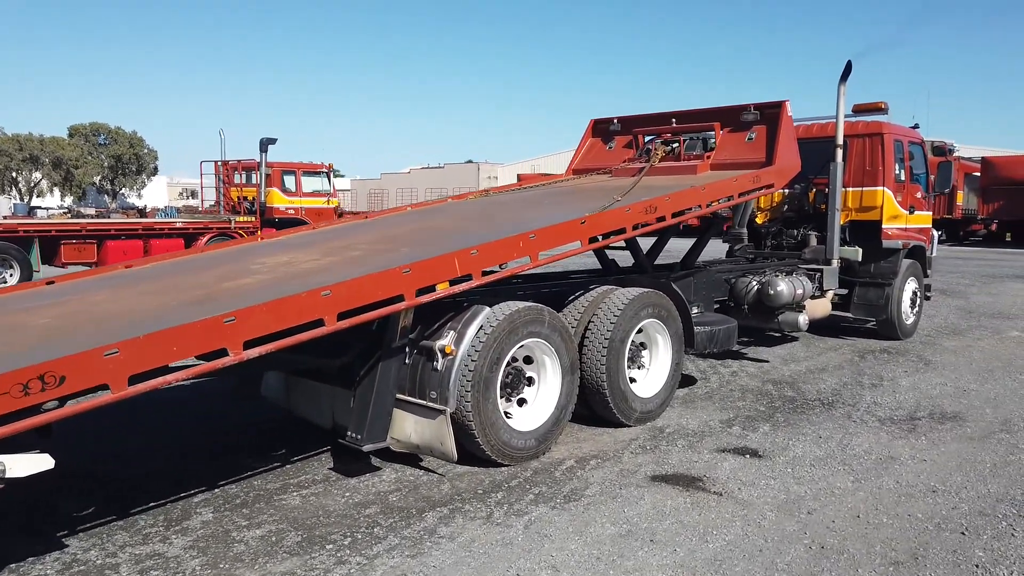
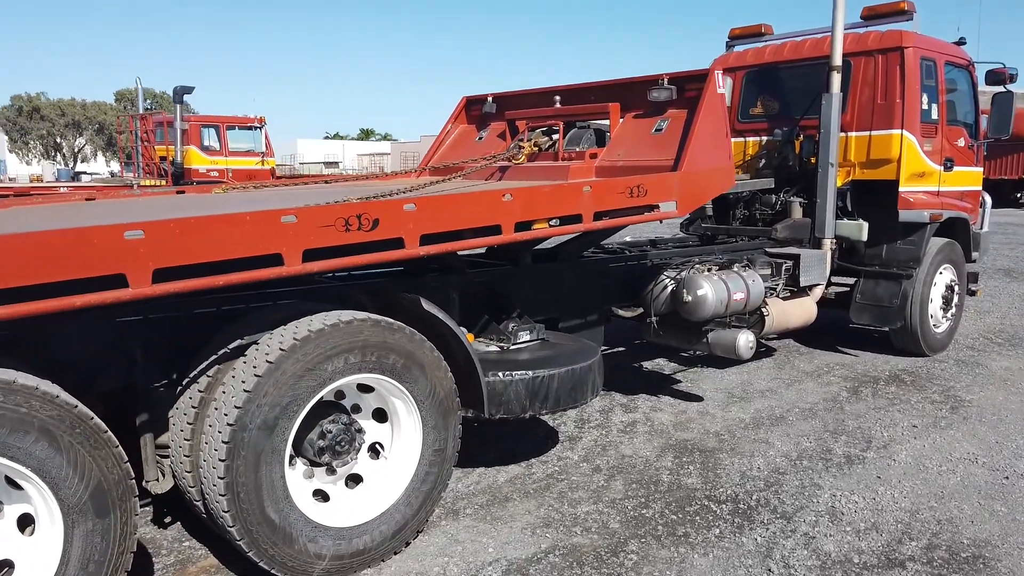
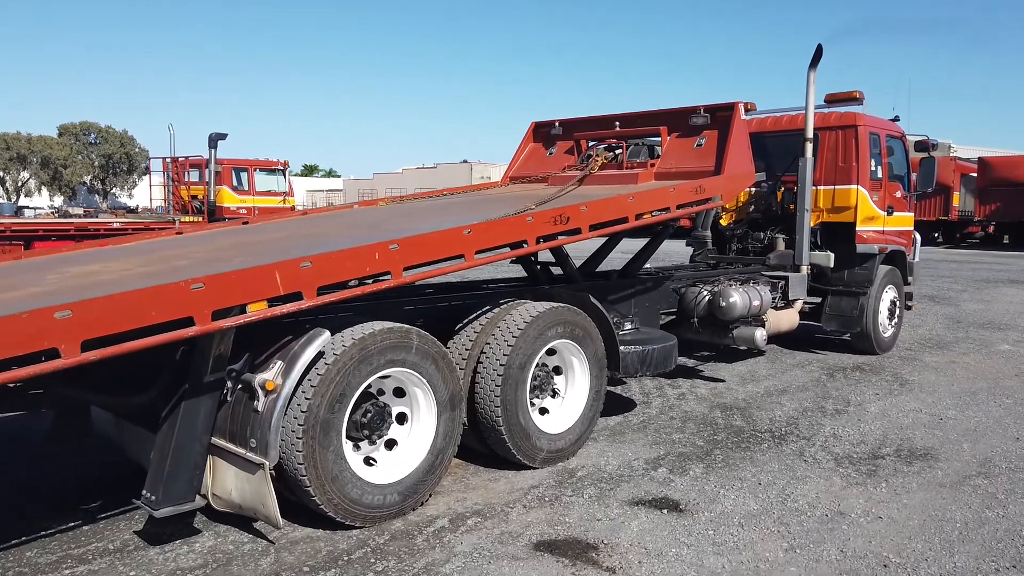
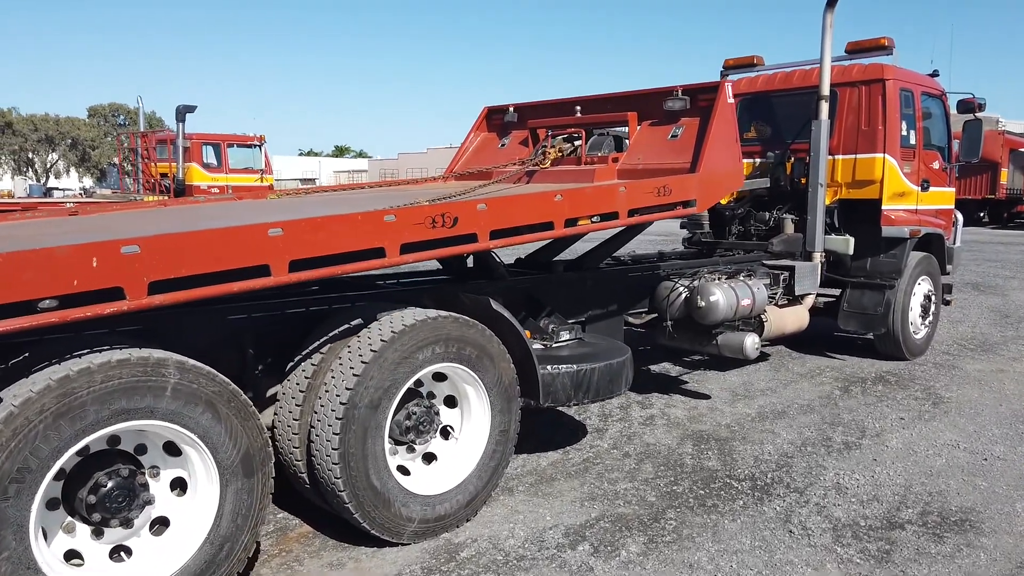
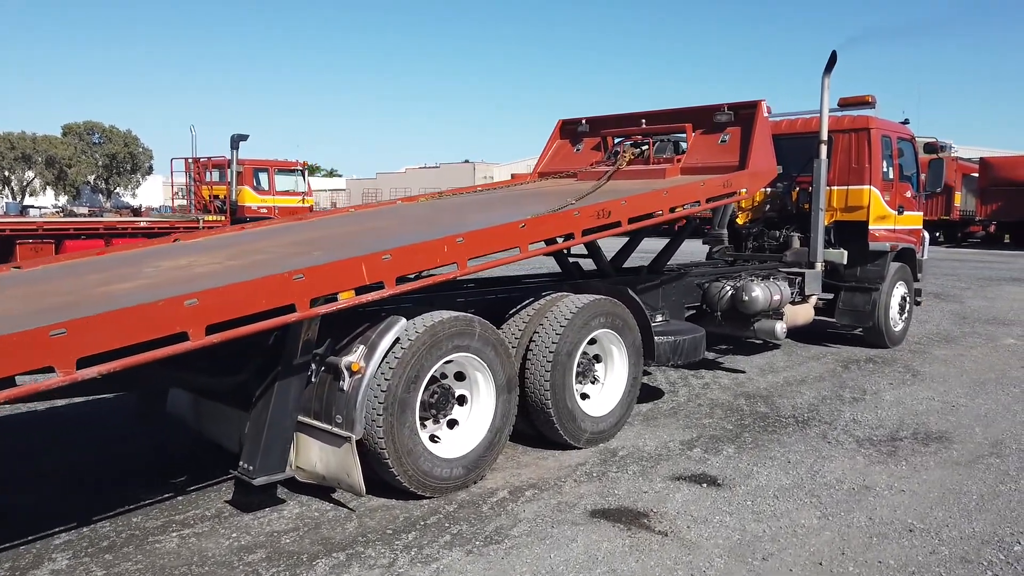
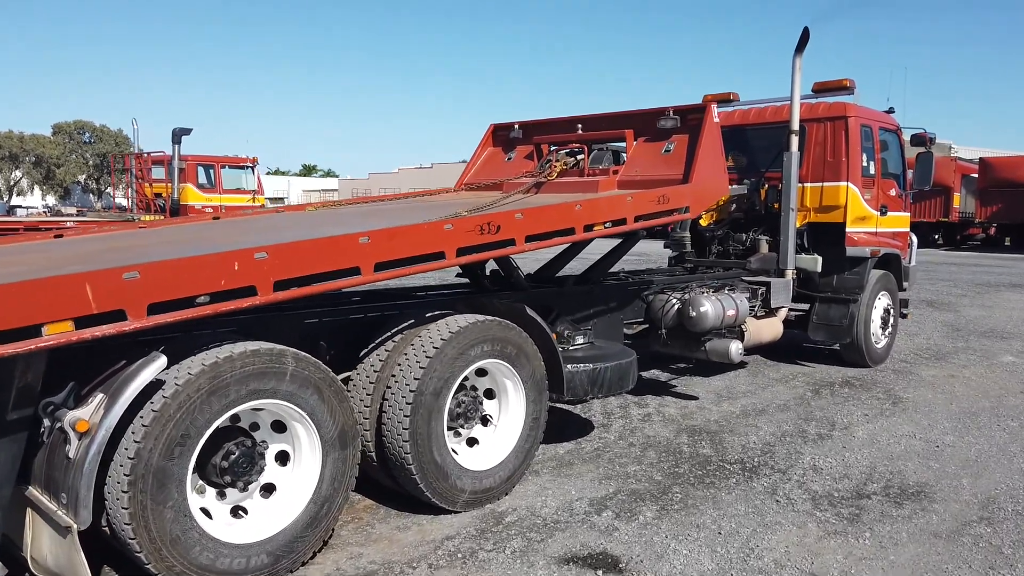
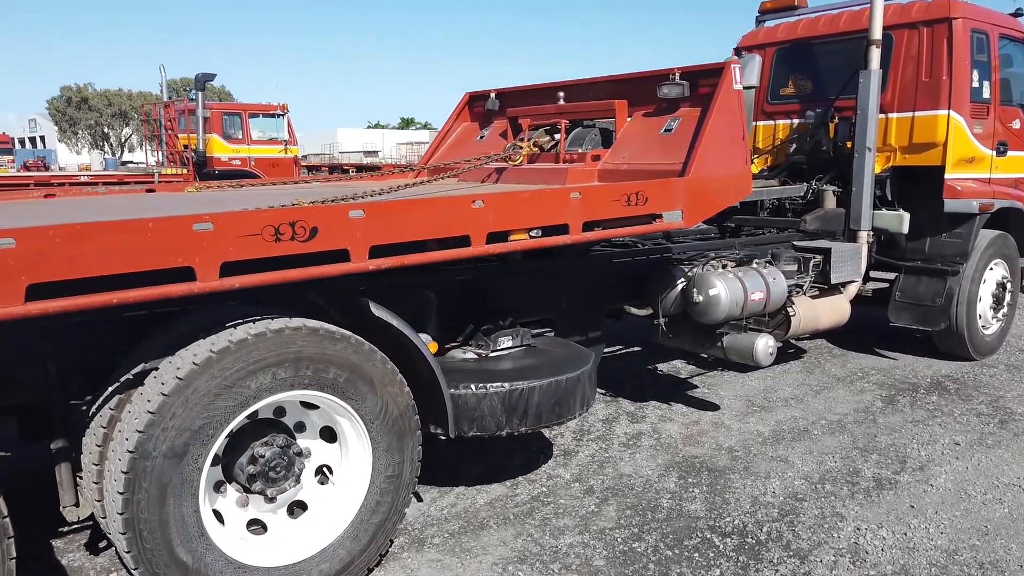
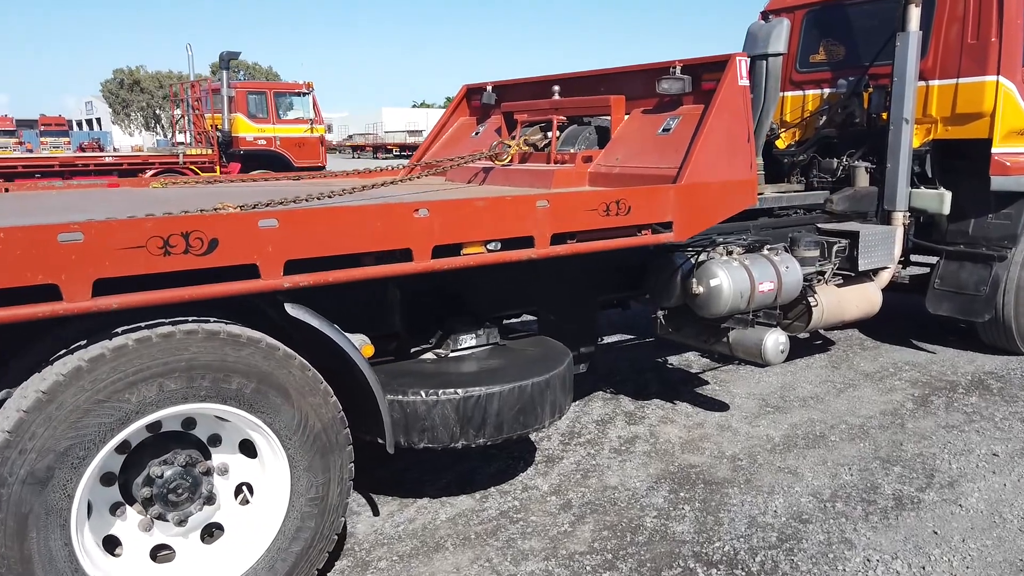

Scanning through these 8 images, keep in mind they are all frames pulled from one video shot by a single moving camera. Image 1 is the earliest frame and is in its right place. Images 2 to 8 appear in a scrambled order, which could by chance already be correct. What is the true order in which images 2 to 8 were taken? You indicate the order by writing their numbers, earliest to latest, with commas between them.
5, 3, 6, 4, 2, 7, 8
